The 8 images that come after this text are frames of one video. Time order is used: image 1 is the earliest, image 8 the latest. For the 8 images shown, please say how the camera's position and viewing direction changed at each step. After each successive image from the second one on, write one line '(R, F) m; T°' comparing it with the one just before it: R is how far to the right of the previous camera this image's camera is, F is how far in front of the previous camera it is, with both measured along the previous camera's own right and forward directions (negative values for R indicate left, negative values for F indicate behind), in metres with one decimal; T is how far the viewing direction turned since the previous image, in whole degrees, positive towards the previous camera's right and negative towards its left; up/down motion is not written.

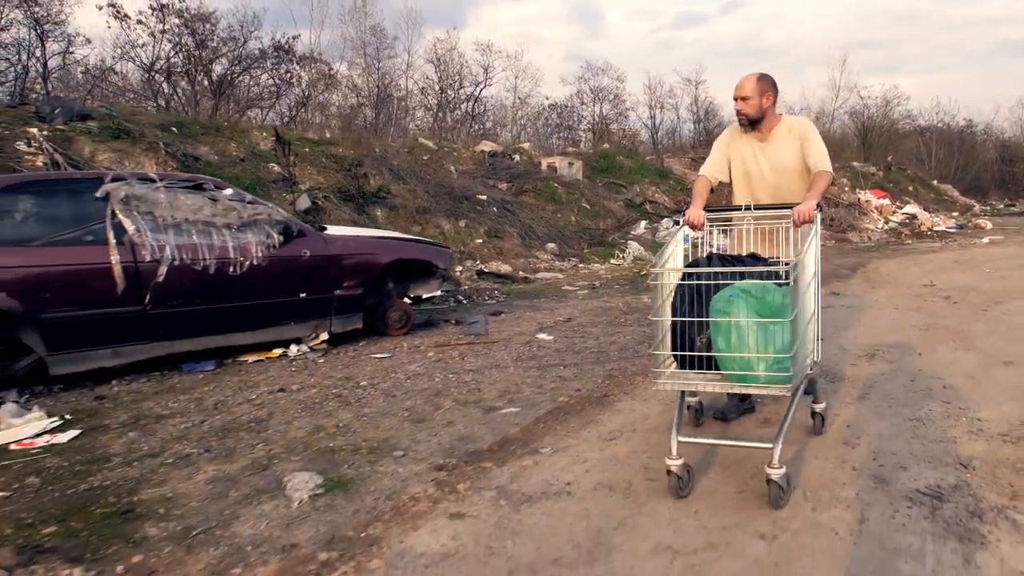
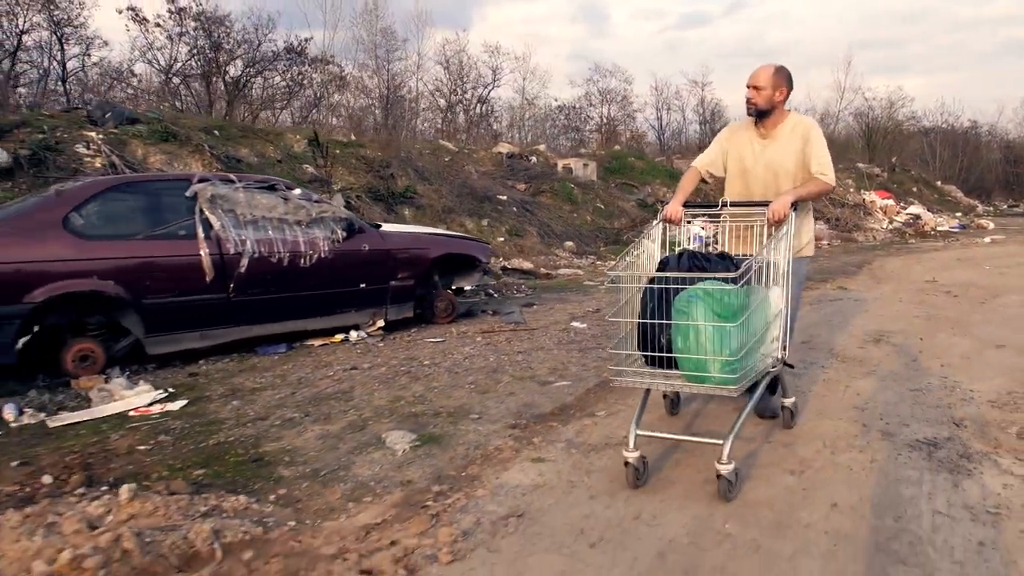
(-0.3, -0.6) m; 0°
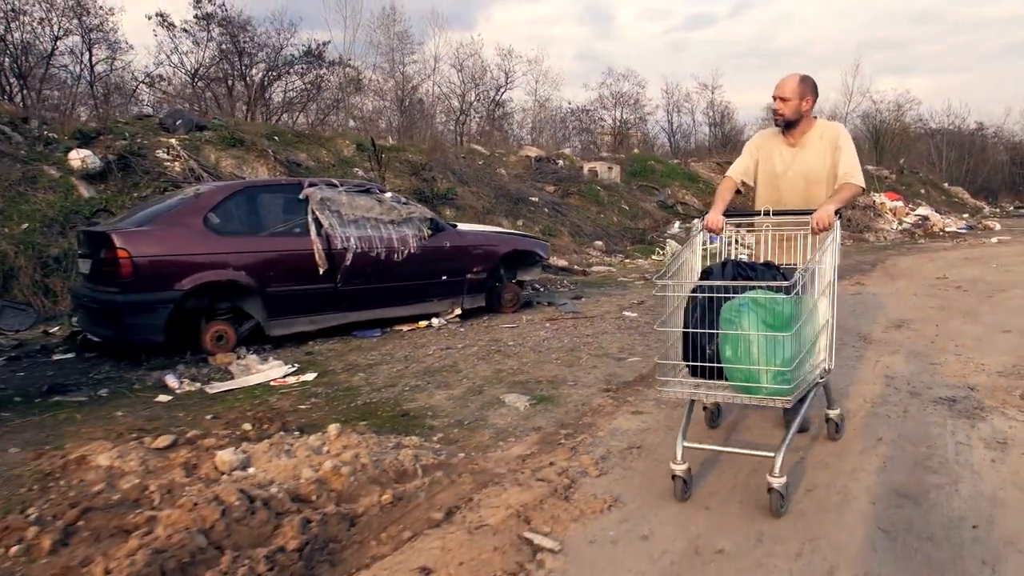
(-0.5, -0.9) m; 0°
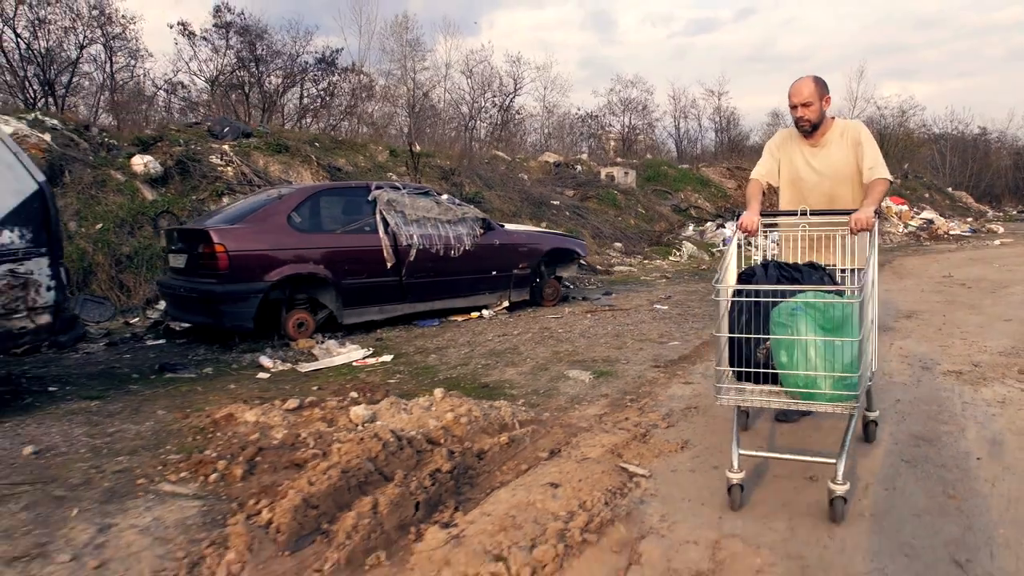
(-0.4, -0.7) m; 0°
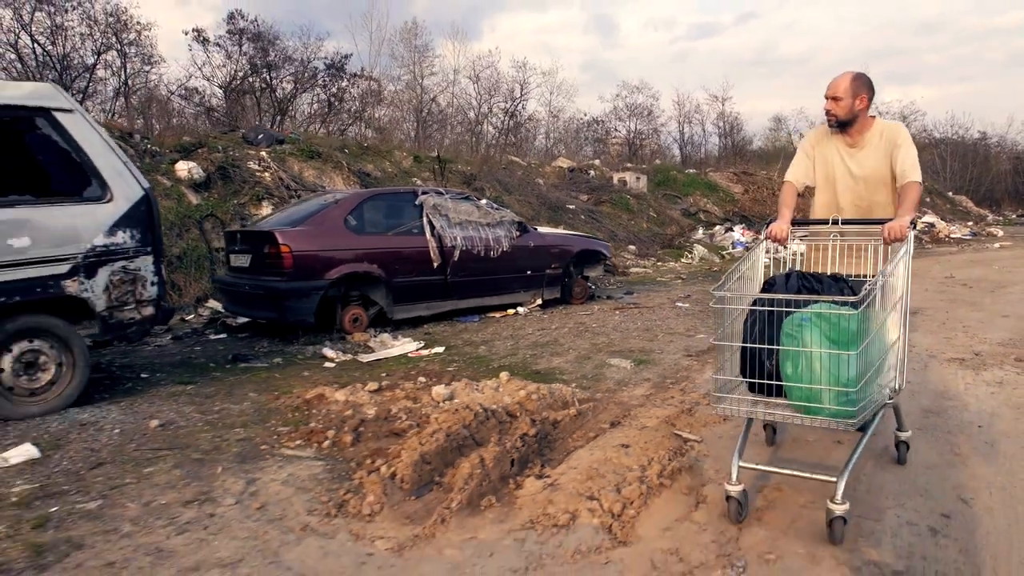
(-0.3, -0.6) m; 0°
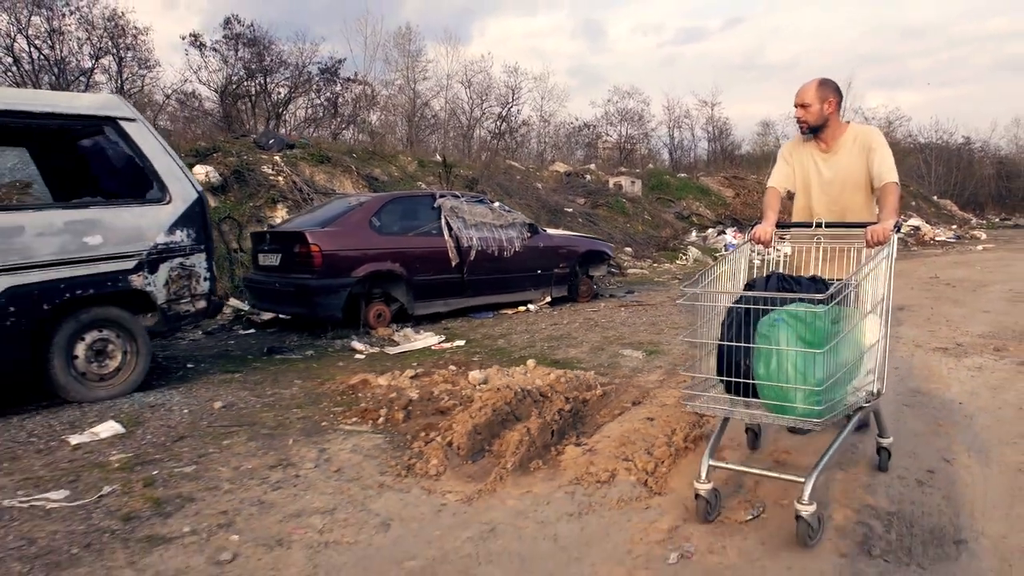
(-0.3, -0.5) m; +1°
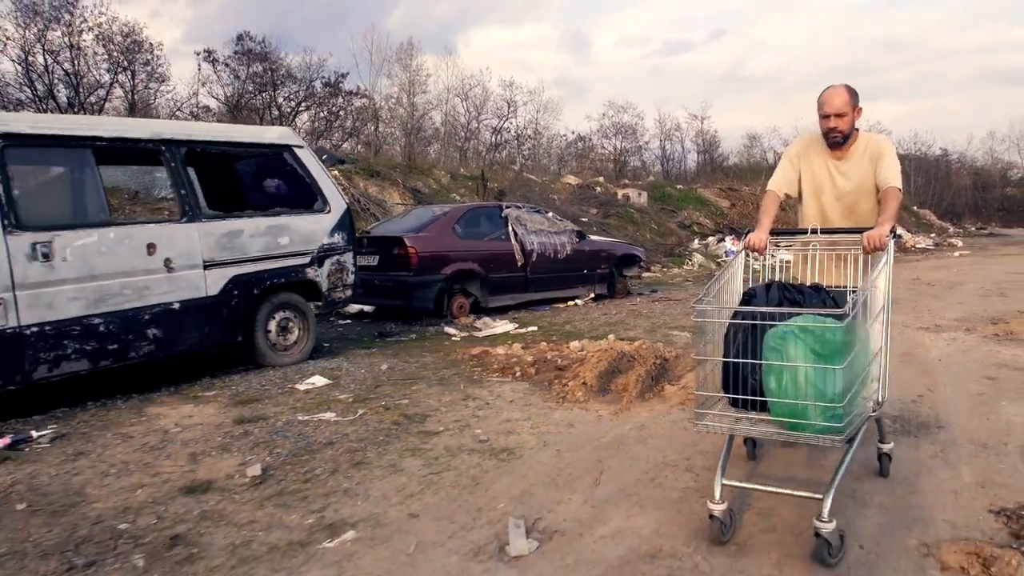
(-0.9, -1.5) m; +1°
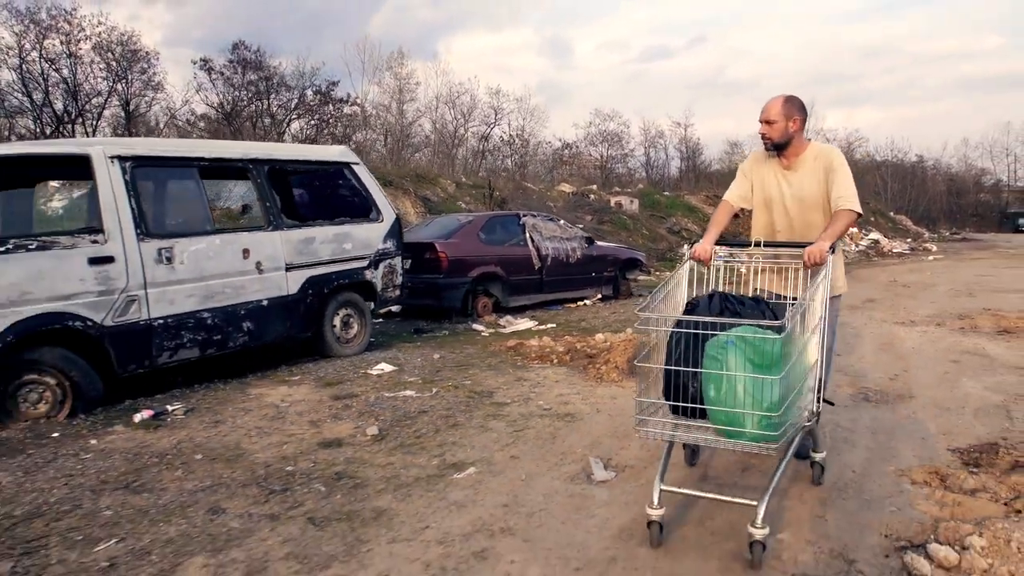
(-0.5, -1.0) m; +1°
